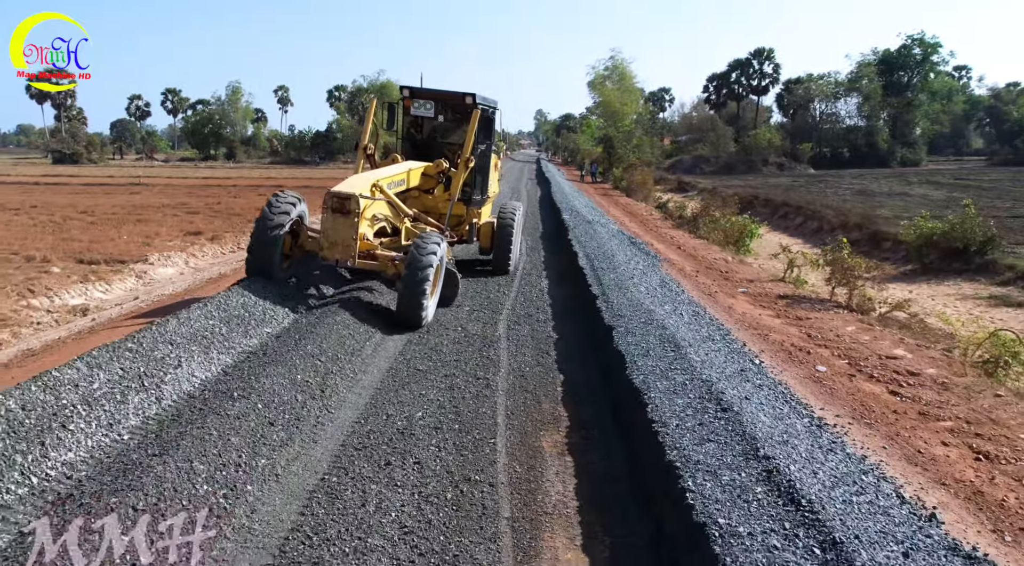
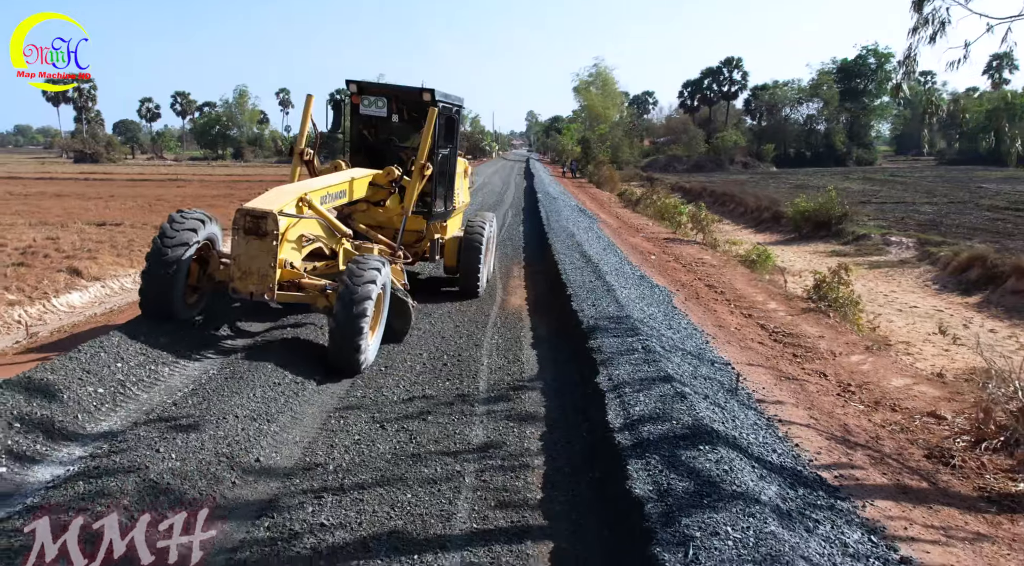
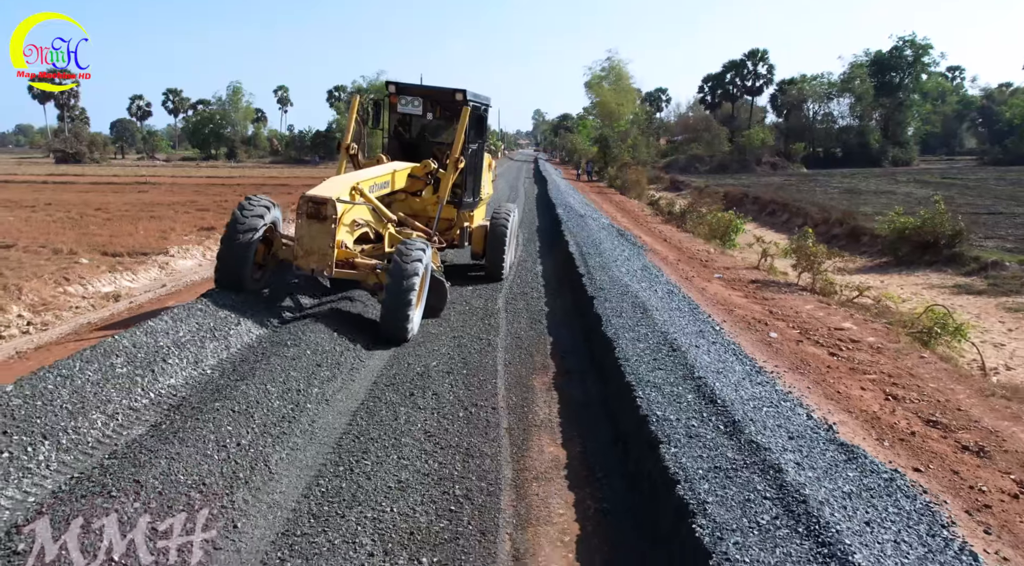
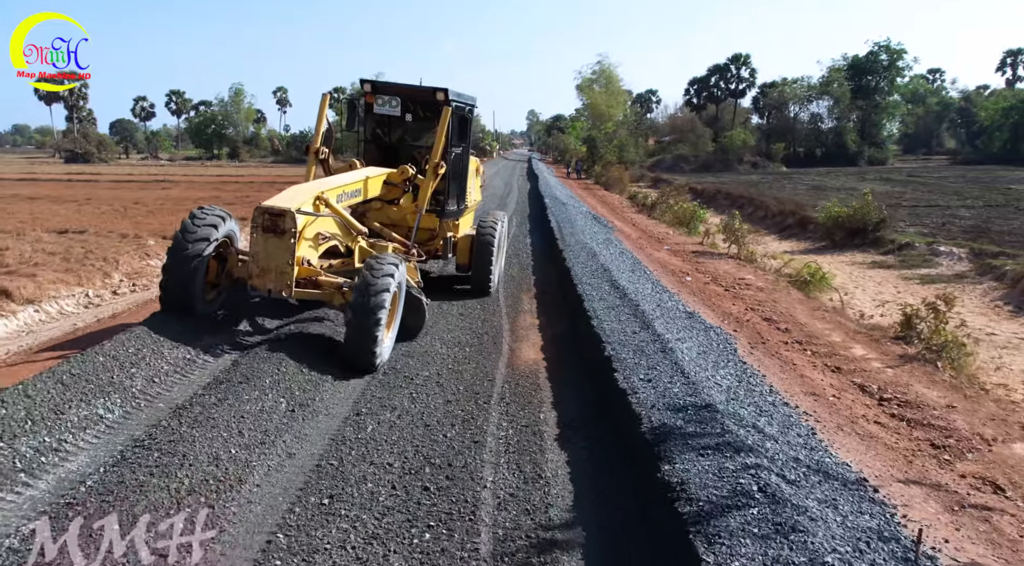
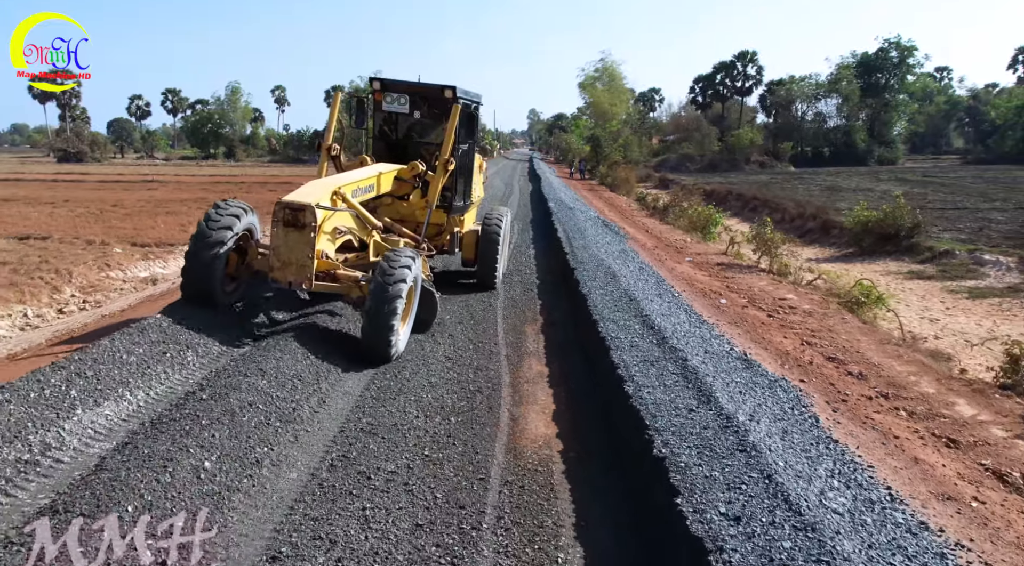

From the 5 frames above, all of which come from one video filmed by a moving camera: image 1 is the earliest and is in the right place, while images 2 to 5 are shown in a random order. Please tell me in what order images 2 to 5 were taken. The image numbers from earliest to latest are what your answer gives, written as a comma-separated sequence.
3, 5, 4, 2
